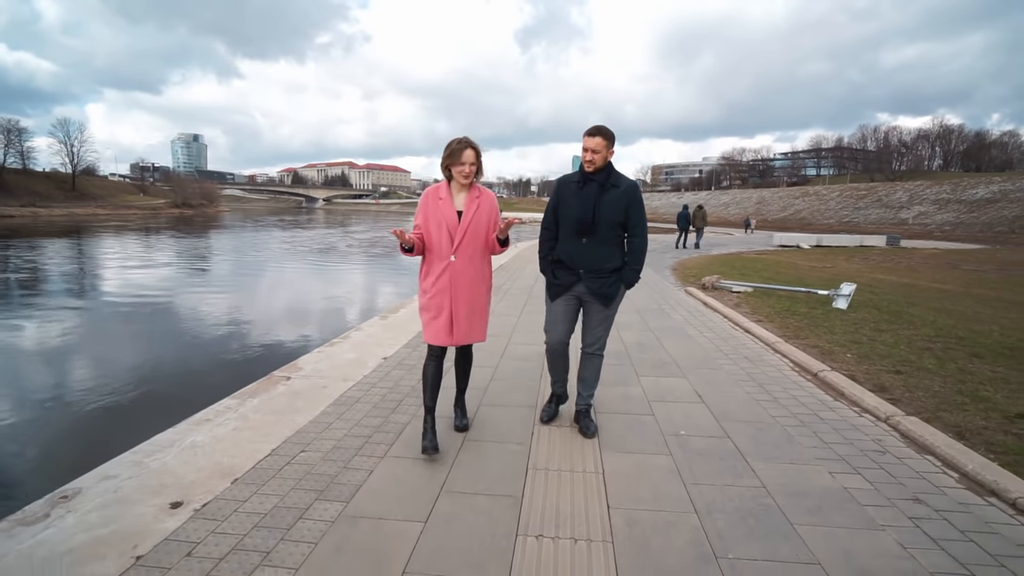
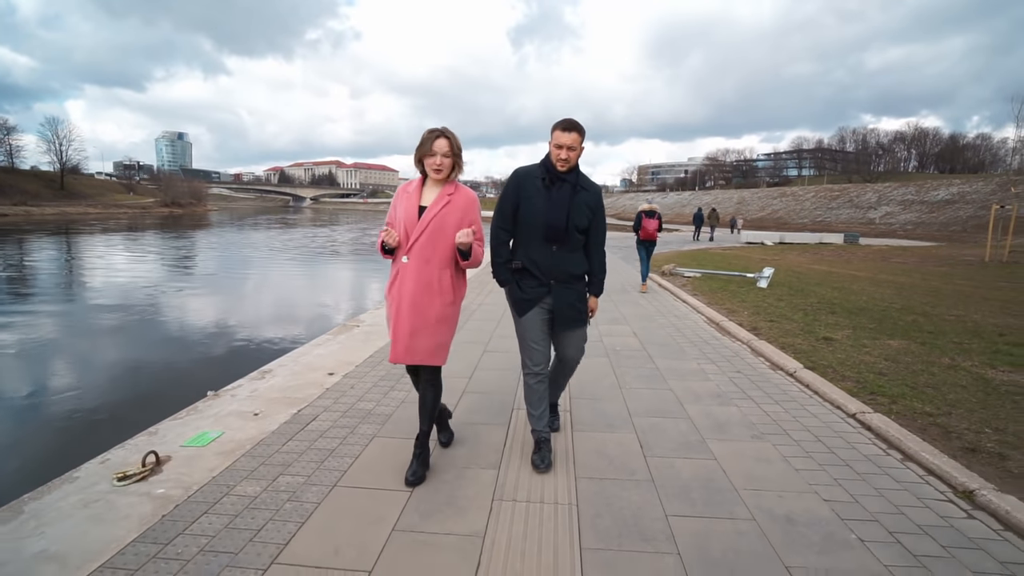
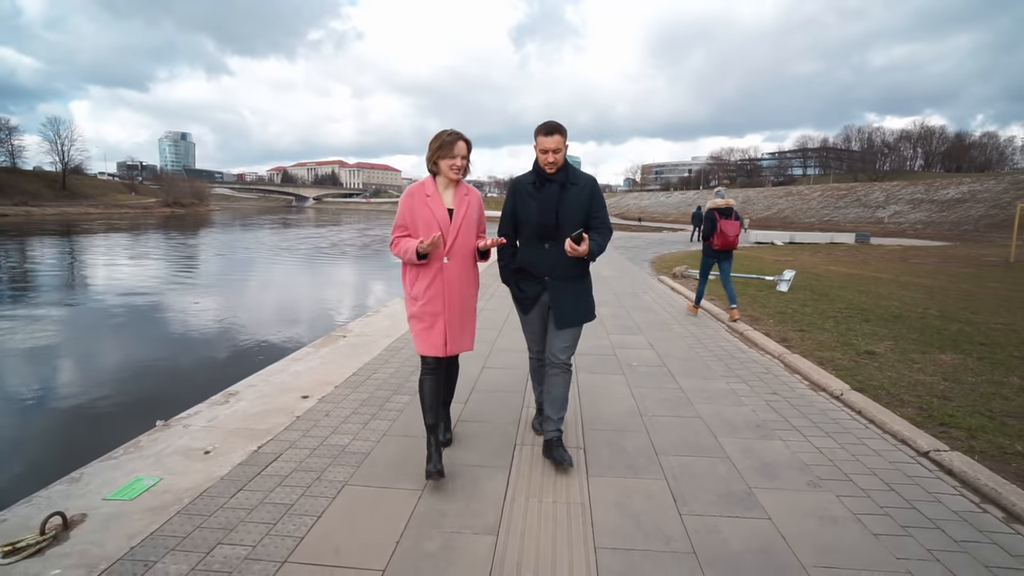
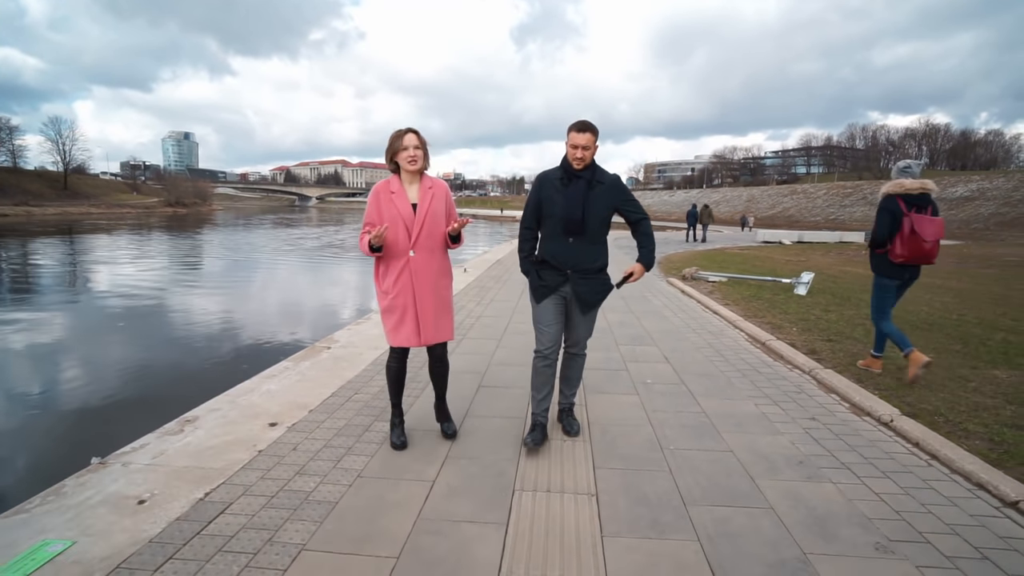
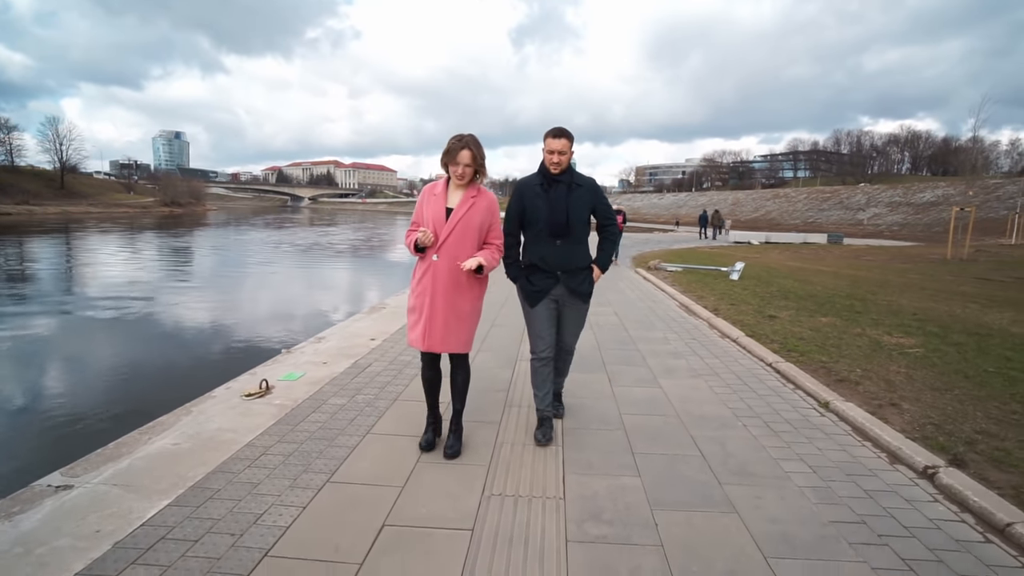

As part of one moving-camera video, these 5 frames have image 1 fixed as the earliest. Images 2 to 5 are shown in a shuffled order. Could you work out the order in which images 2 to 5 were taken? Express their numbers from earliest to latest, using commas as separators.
4, 3, 2, 5
